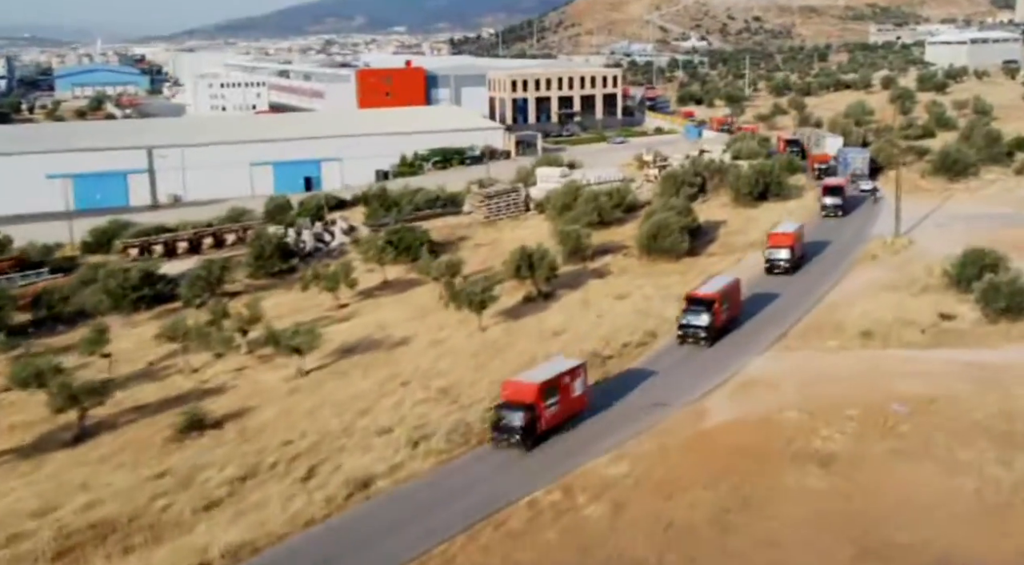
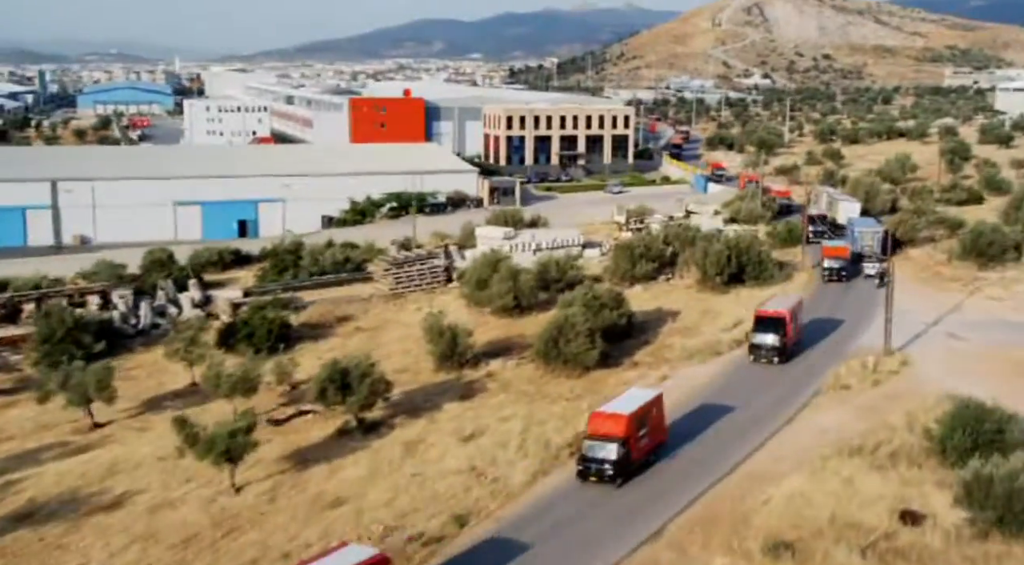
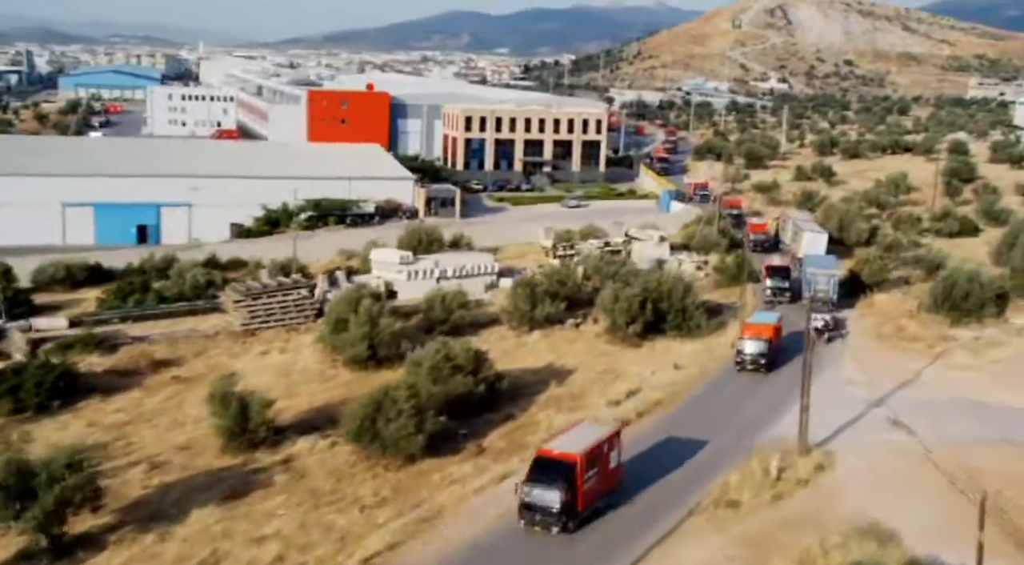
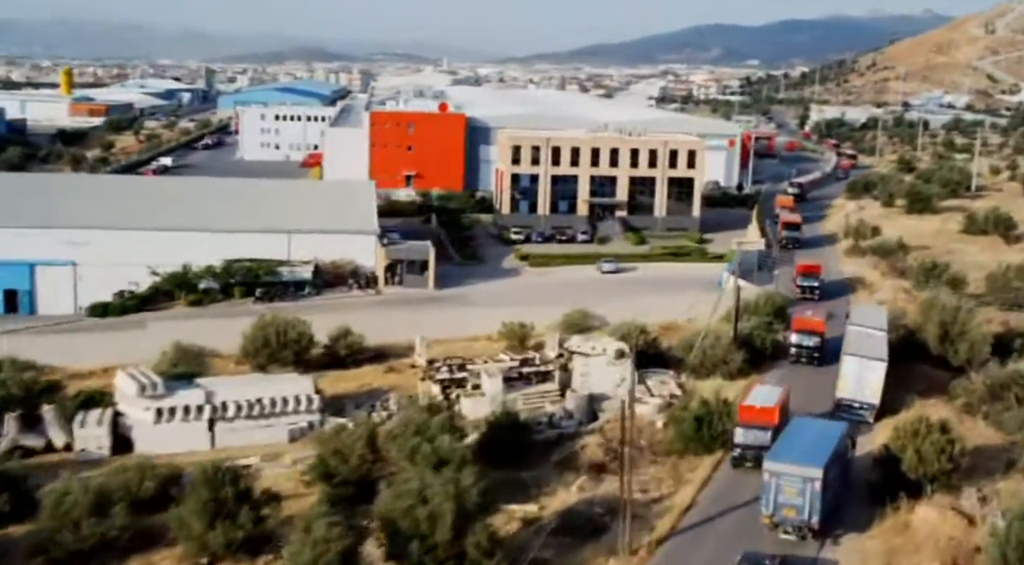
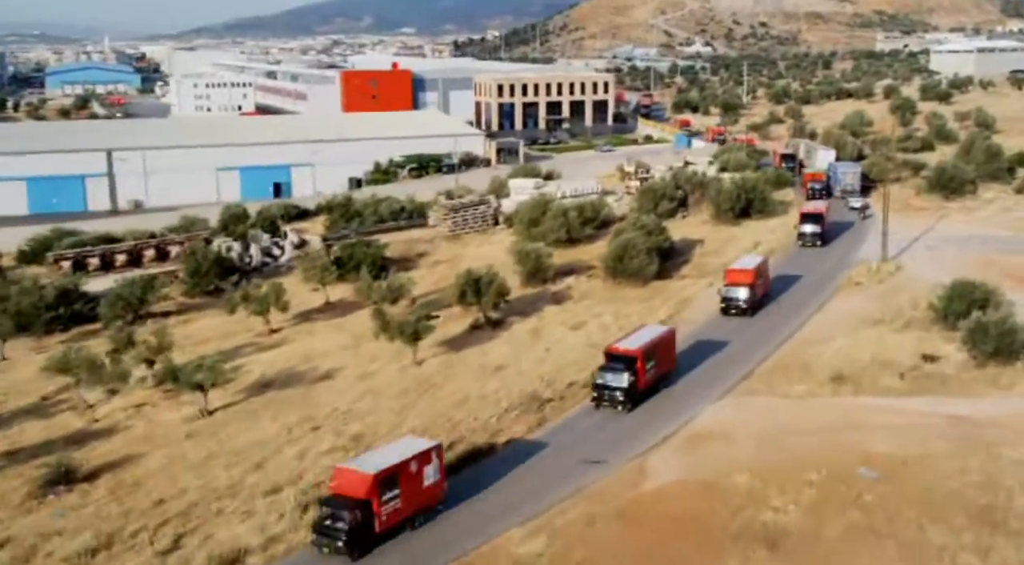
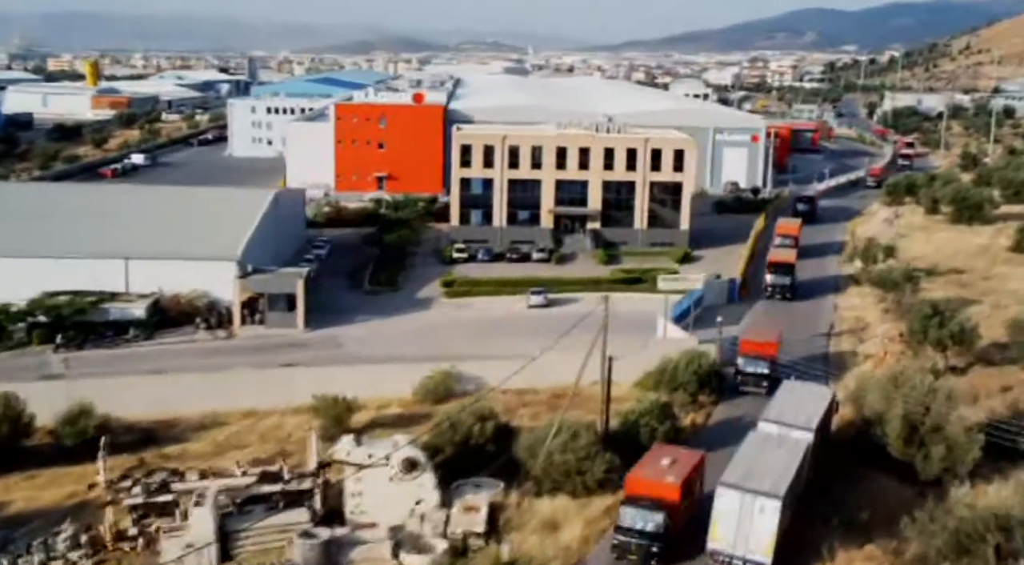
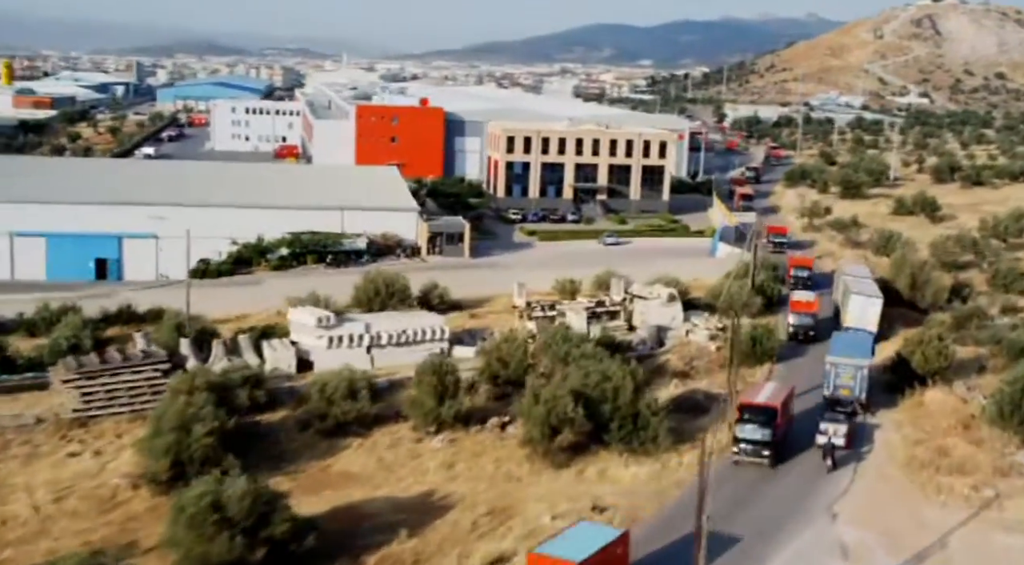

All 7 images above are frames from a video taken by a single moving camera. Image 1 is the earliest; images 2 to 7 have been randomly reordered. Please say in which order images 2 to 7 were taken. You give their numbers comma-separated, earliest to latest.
5, 2, 3, 7, 4, 6
